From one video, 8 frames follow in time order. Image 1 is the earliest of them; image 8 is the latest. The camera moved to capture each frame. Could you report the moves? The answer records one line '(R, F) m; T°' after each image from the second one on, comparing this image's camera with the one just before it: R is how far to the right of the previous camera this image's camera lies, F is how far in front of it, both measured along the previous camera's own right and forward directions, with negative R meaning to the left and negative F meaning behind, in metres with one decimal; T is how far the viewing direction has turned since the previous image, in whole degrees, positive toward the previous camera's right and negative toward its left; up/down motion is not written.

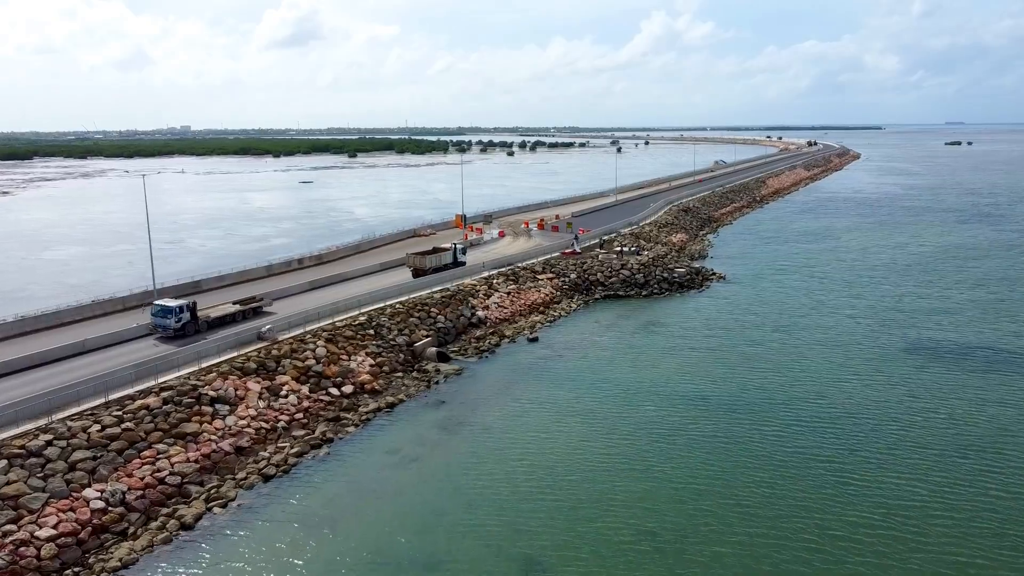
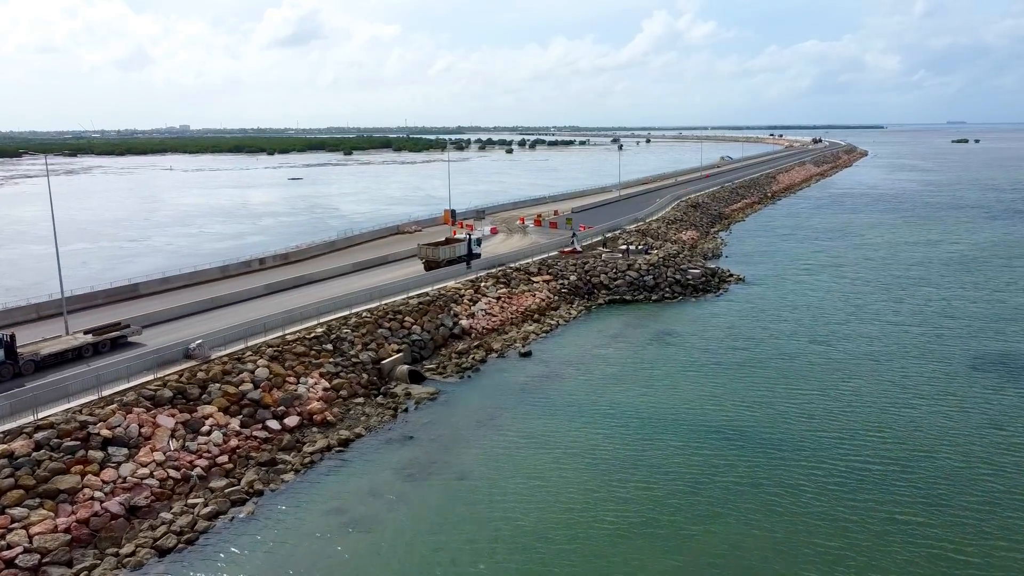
(+0.5, +4.7) m; 0°
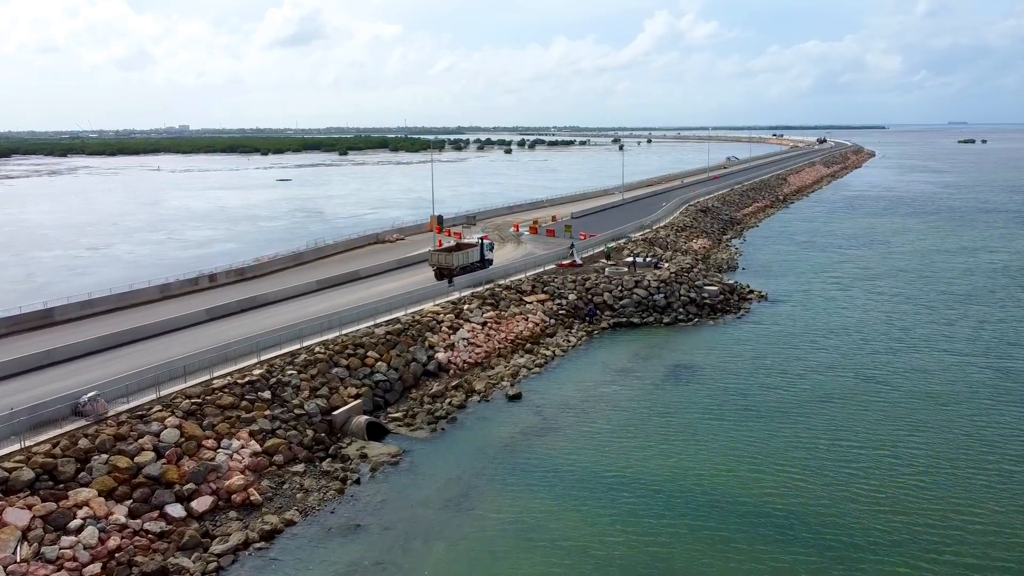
(+0.5, +4.5) m; 0°
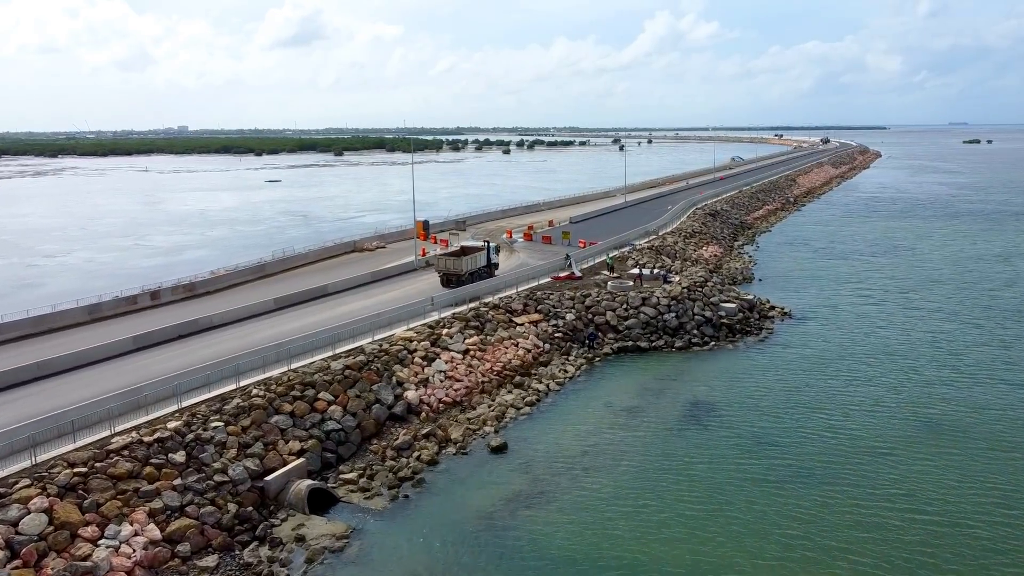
(+0.5, +3.8) m; 0°
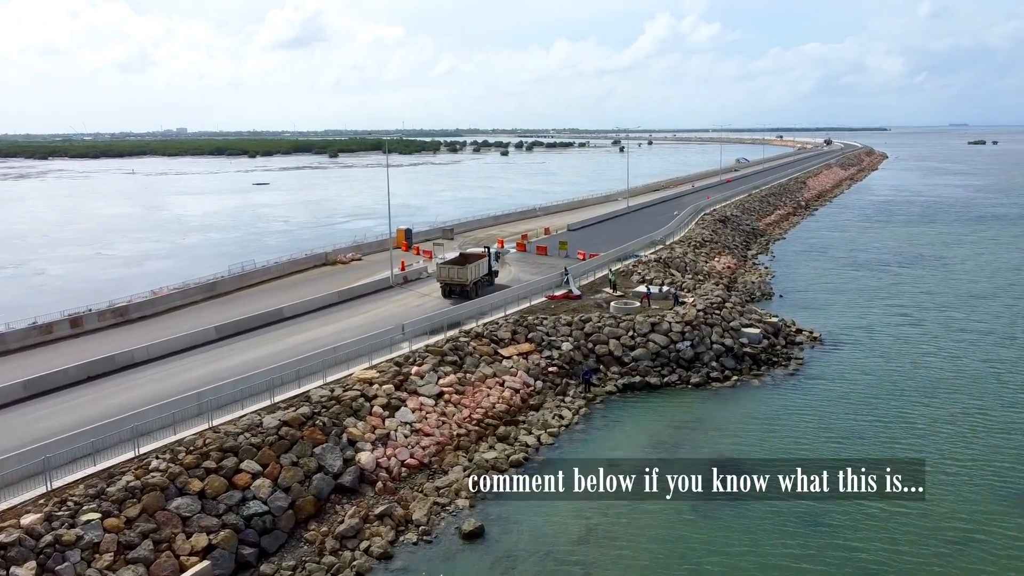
(+0.5, +3.8) m; 0°
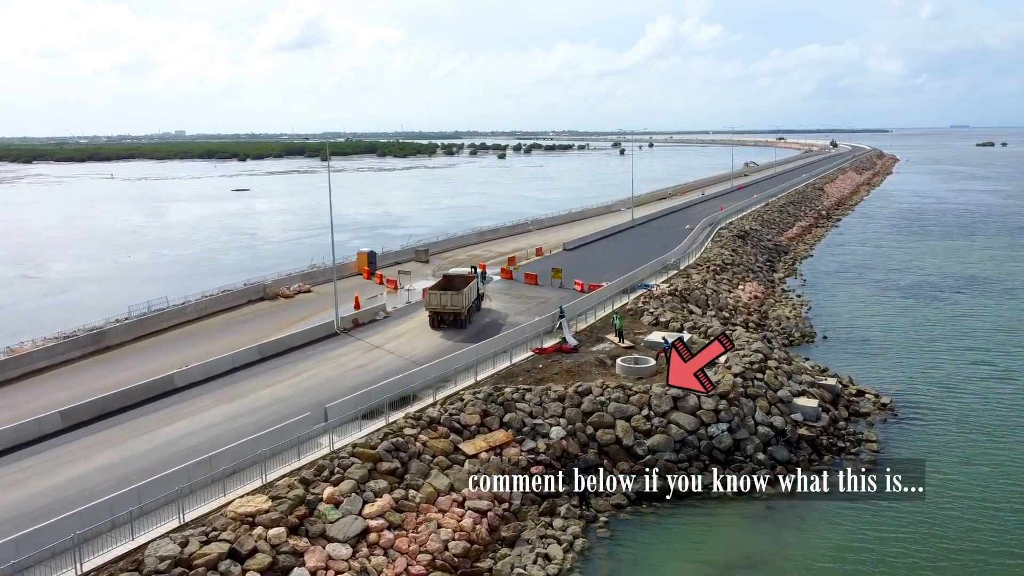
(+0.8, +6.0) m; 0°
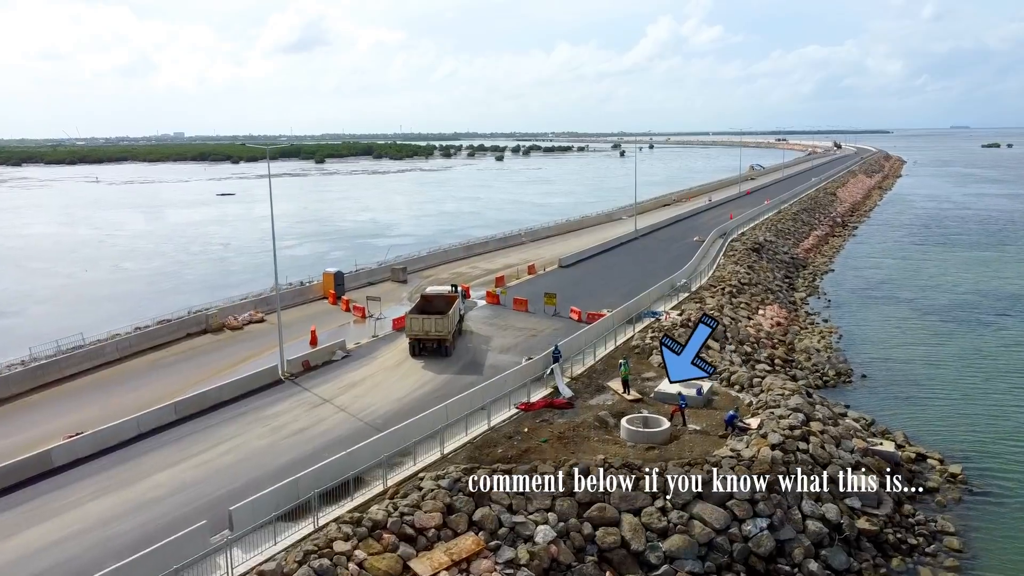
(+0.6, +3.8) m; 0°
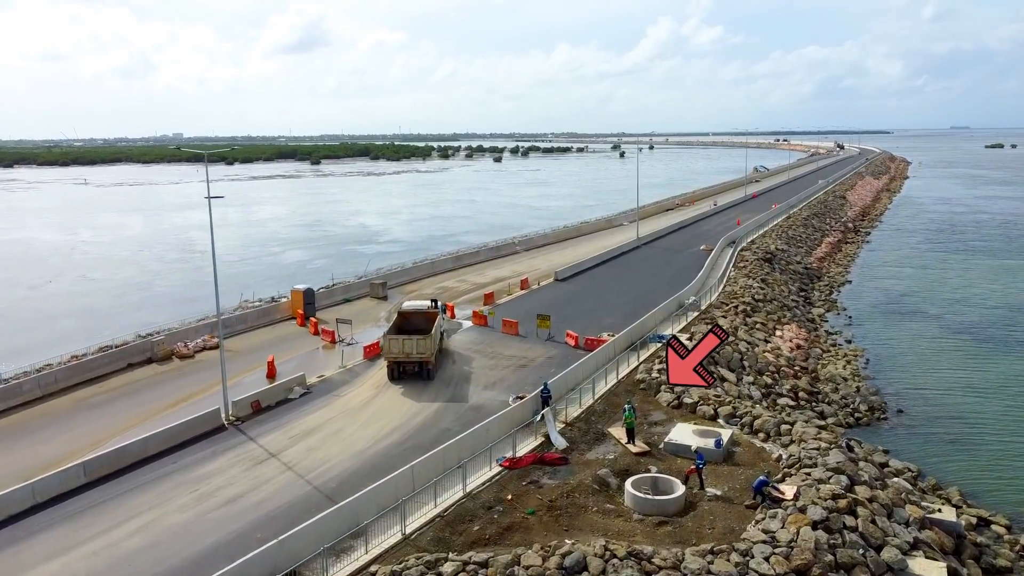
(+0.4, +2.7) m; 0°
